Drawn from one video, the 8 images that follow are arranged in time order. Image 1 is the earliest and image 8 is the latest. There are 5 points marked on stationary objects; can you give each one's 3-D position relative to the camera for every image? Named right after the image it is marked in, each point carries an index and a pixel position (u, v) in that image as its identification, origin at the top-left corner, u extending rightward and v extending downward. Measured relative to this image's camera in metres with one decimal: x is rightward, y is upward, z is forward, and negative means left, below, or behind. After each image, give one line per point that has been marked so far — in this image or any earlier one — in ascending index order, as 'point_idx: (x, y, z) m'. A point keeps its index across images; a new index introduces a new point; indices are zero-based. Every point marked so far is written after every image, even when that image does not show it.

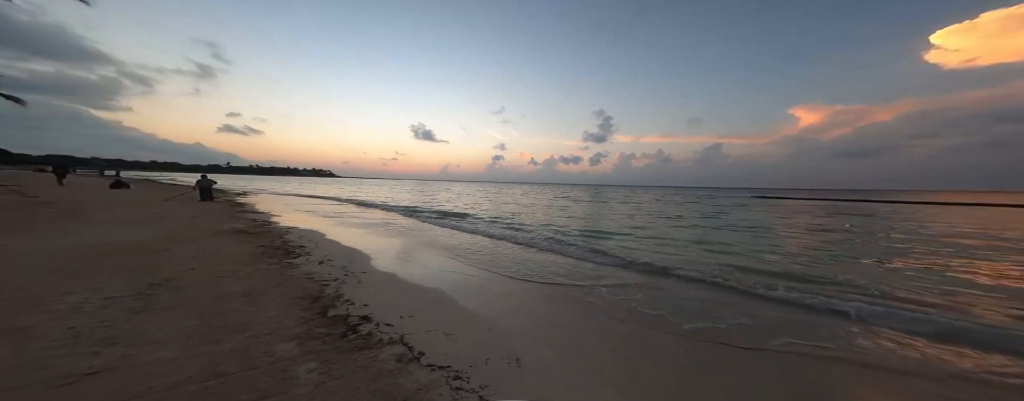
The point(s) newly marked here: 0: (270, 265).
0: (-3.4, -0.9, +4.4) m
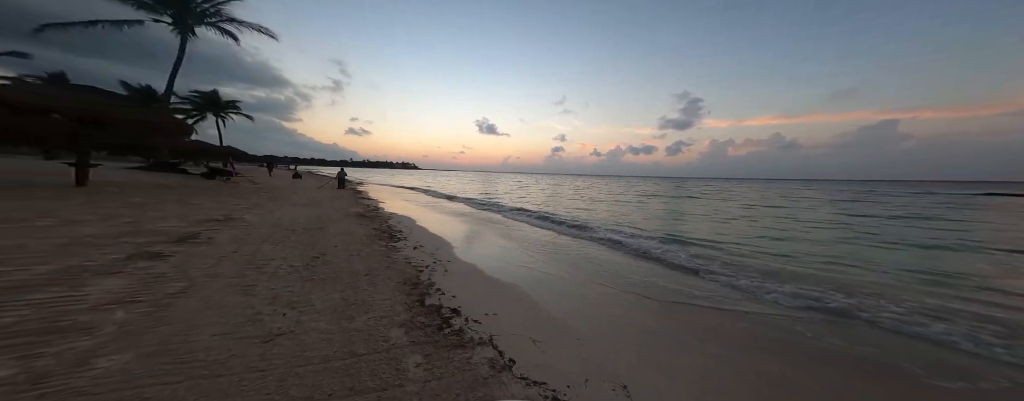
0: (-2.3, -0.8, +4.9) m
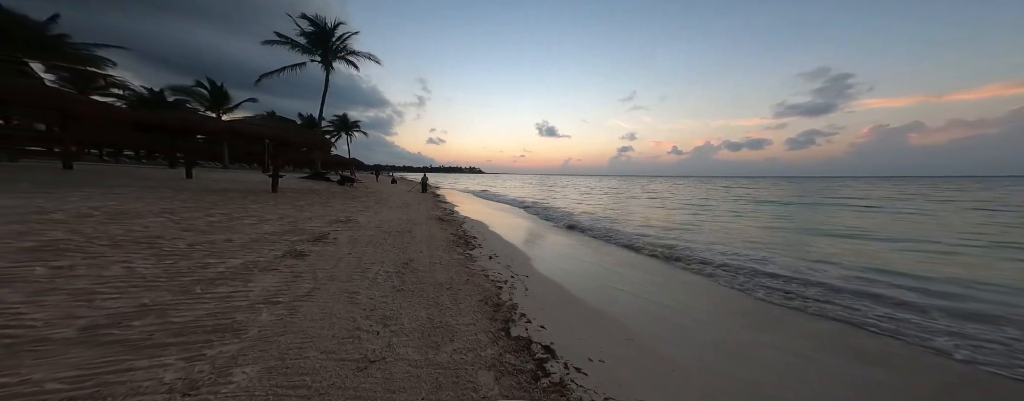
0: (-1.0, -1.0, +5.0) m
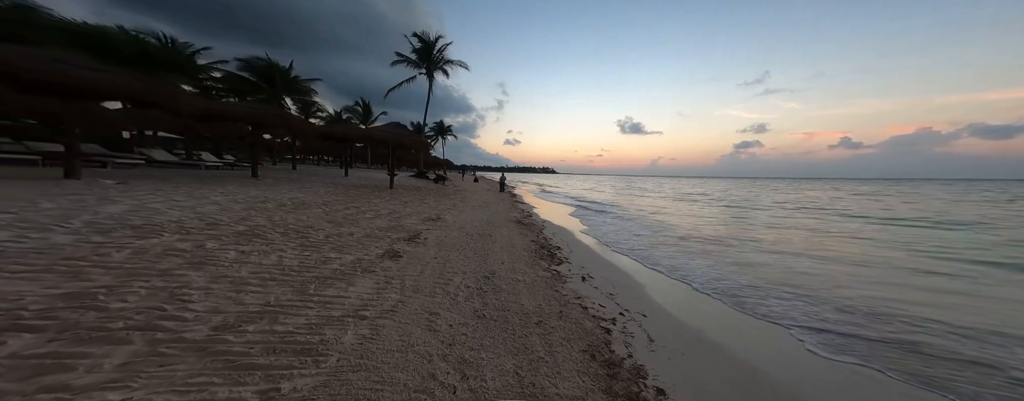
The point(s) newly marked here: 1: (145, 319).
0: (+0.5, -1.1, +4.4) m
1: (-3.2, -1.0, +2.5) m
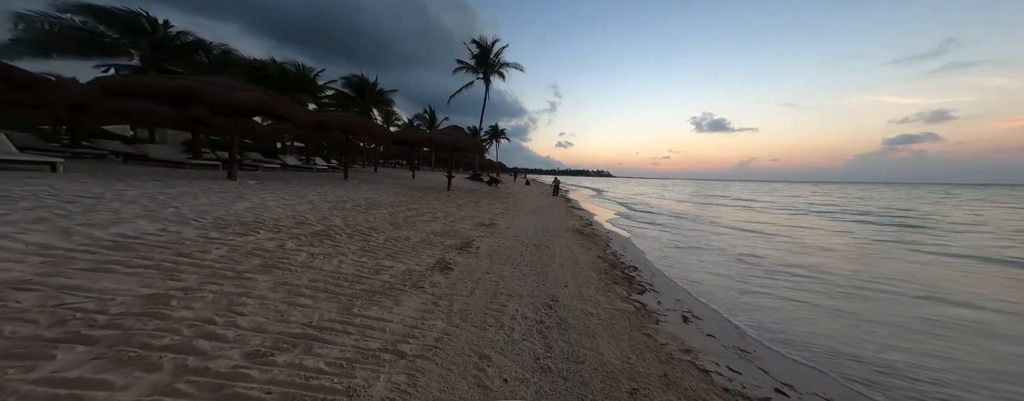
0: (+1.3, -1.3, +3.6) m
1: (-2.6, -1.1, +2.3) m
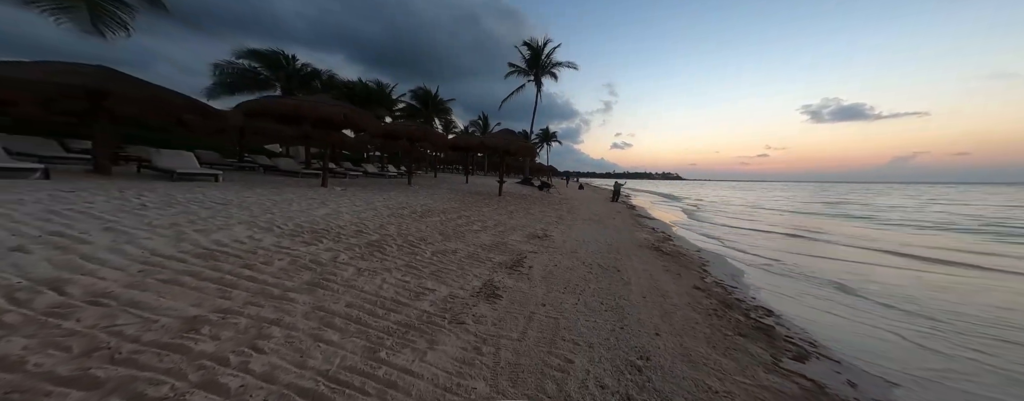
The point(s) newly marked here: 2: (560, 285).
0: (+1.9, -1.4, +2.5) m
1: (-2.2, -1.3, +1.9) m
2: (+0.7, -1.3, +4.2) m
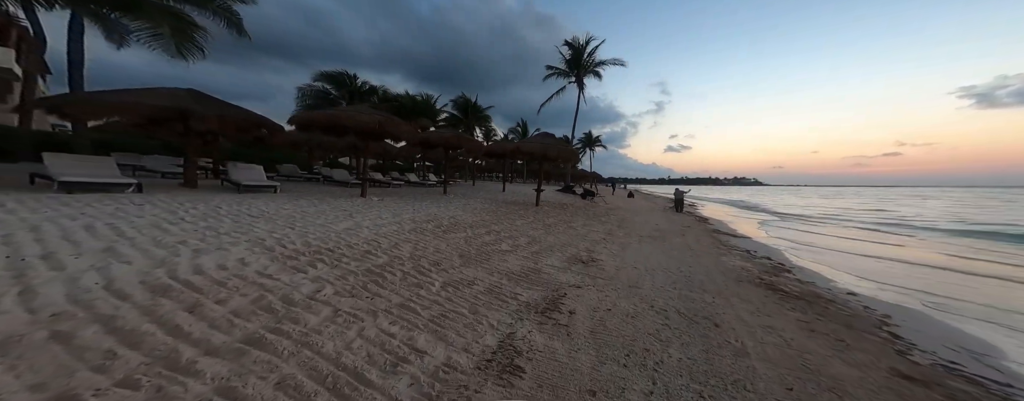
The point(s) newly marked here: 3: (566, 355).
0: (+1.9, -1.5, +0.8) m
1: (-2.2, -1.4, +1.0) m
2: (+1.0, -1.5, +2.8) m
3: (+0.5, -1.4, +2.6) m
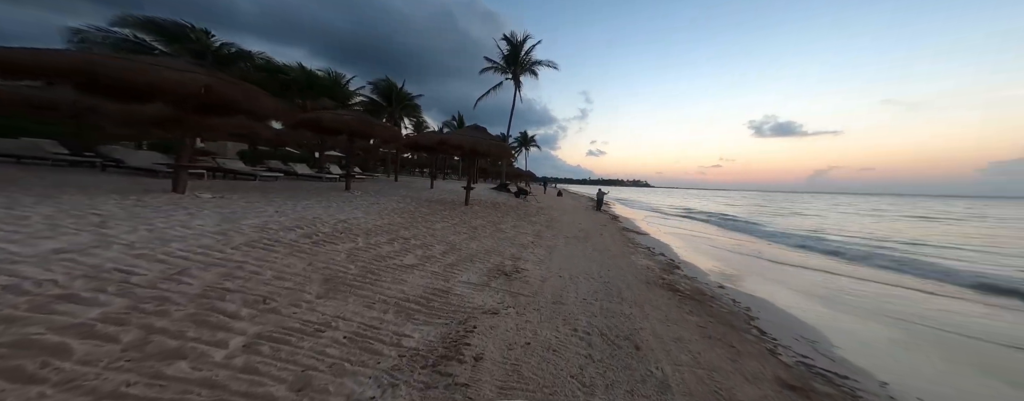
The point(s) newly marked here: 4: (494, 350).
0: (+1.5, -1.5, +0.3) m
1: (-2.6, -1.4, -0.5) m
2: (+0.1, -1.5, +1.9) m
3: (-0.3, -1.4, +1.7) m
4: (-0.2, -1.4, +2.6) m
